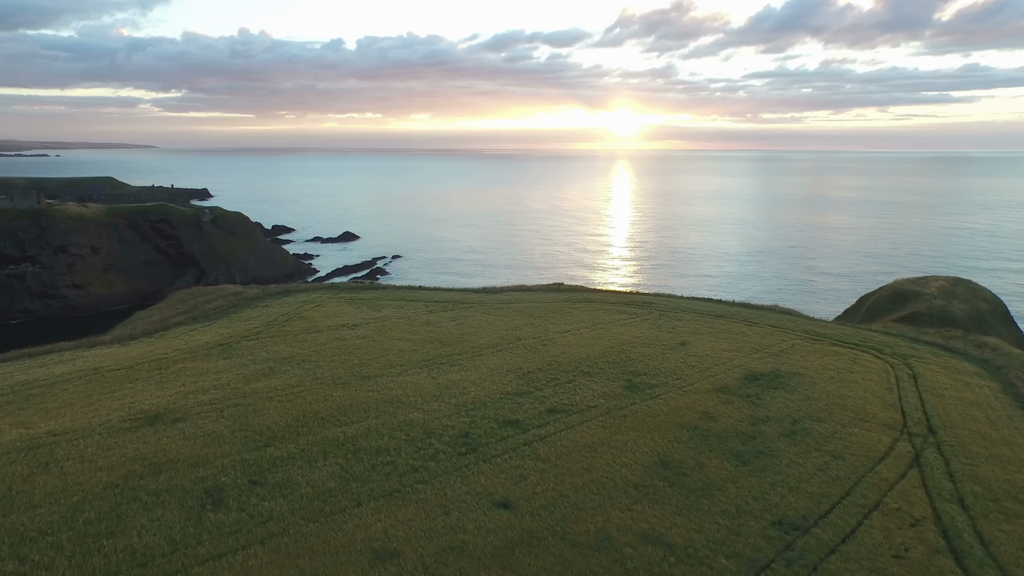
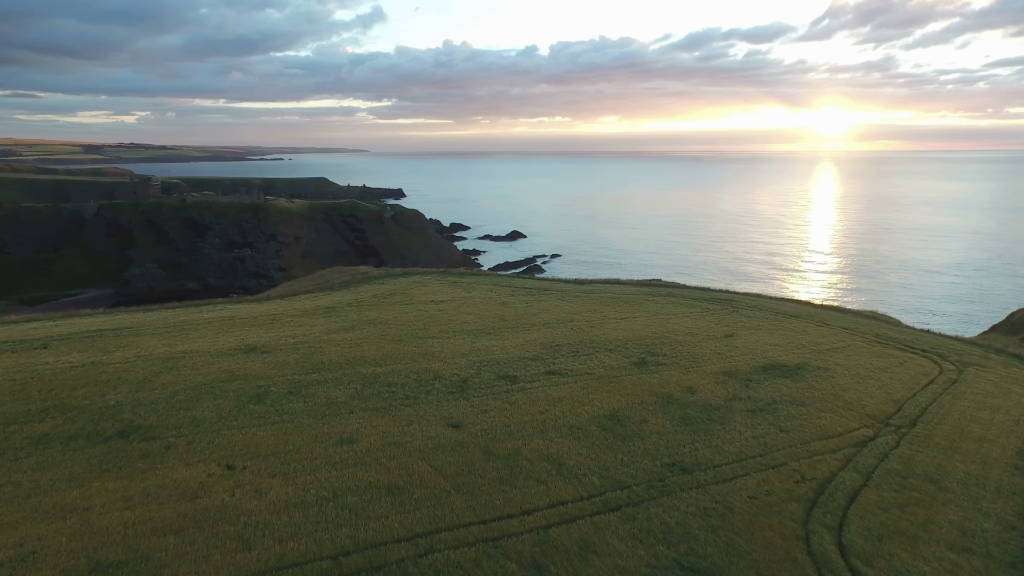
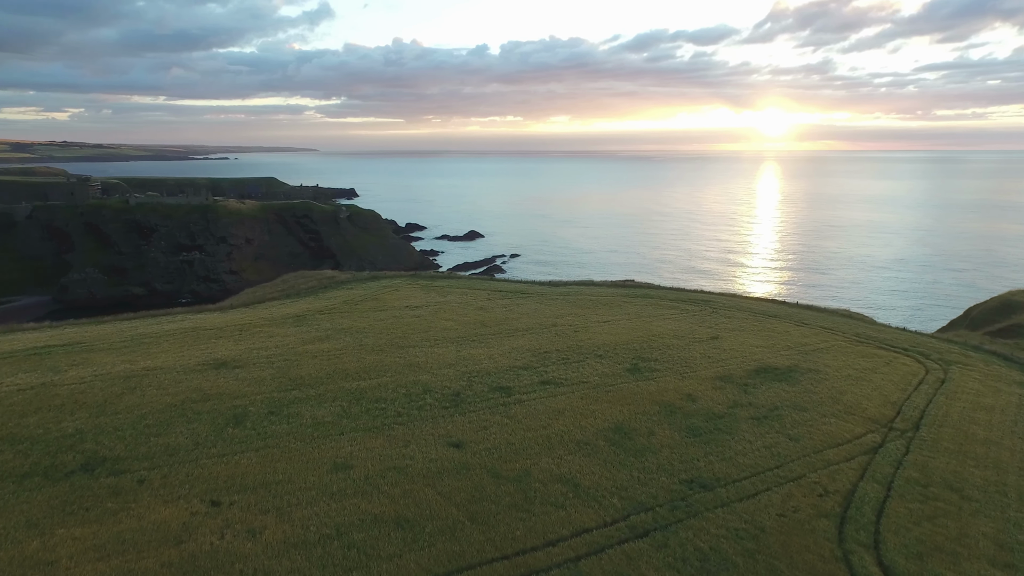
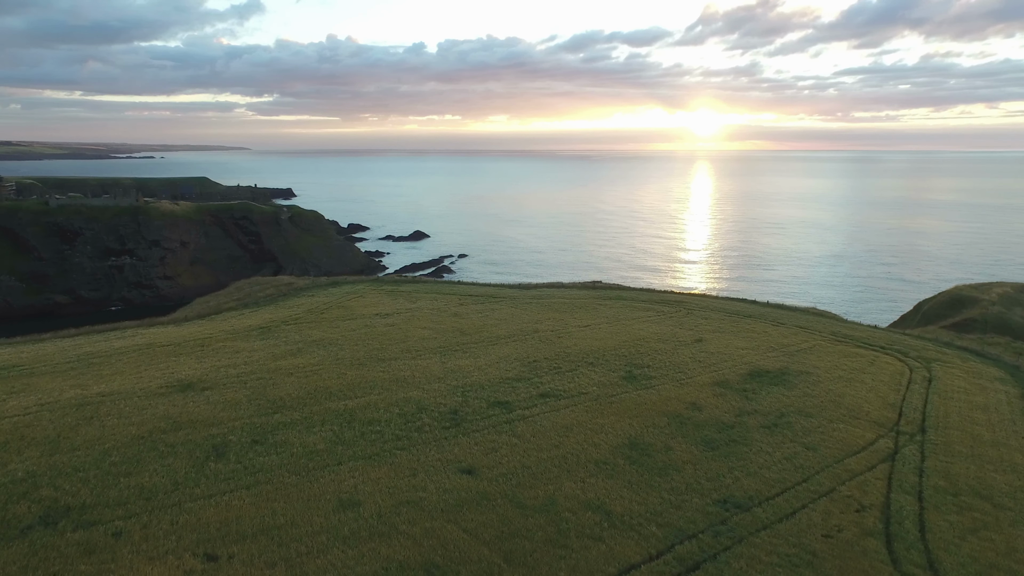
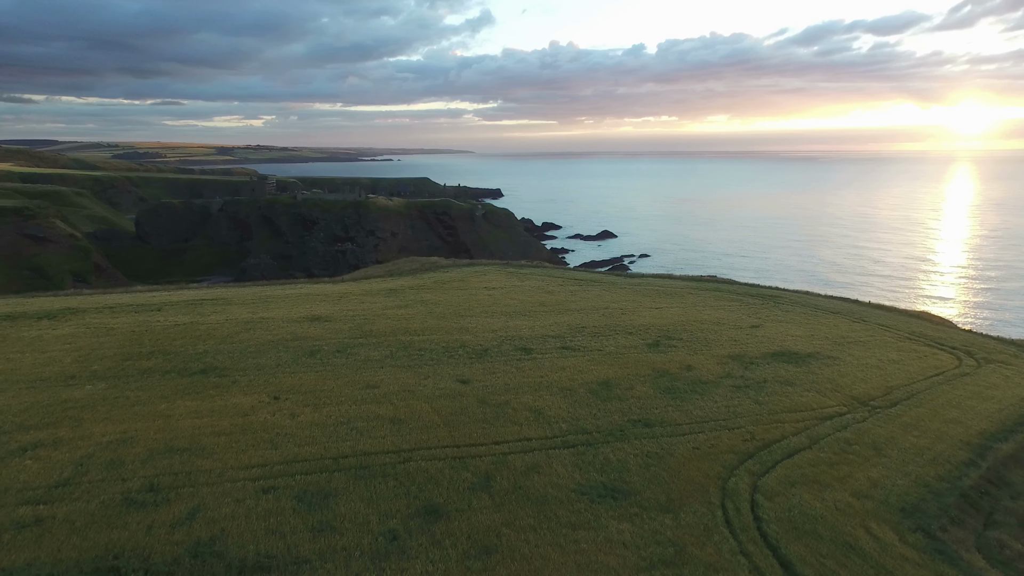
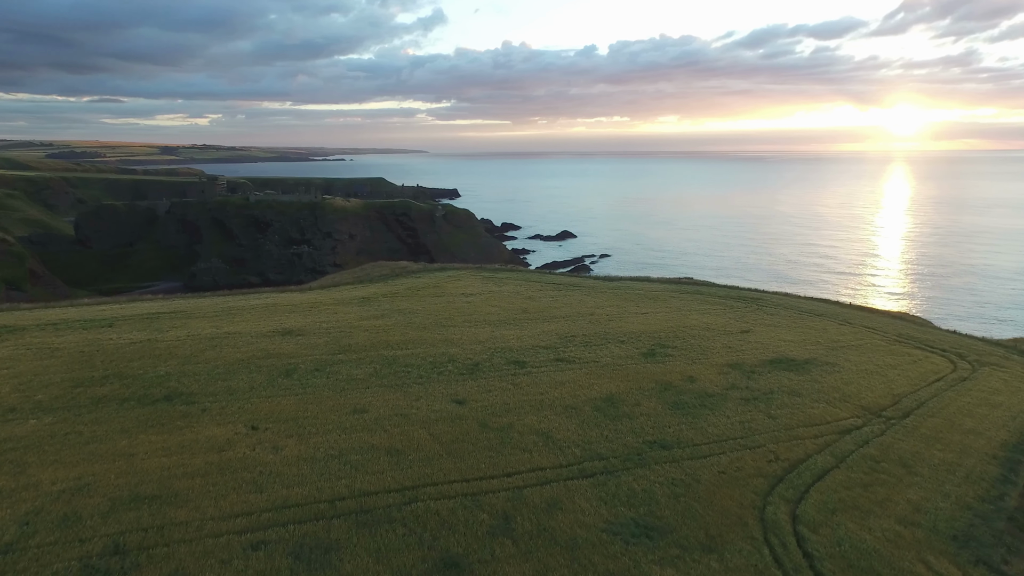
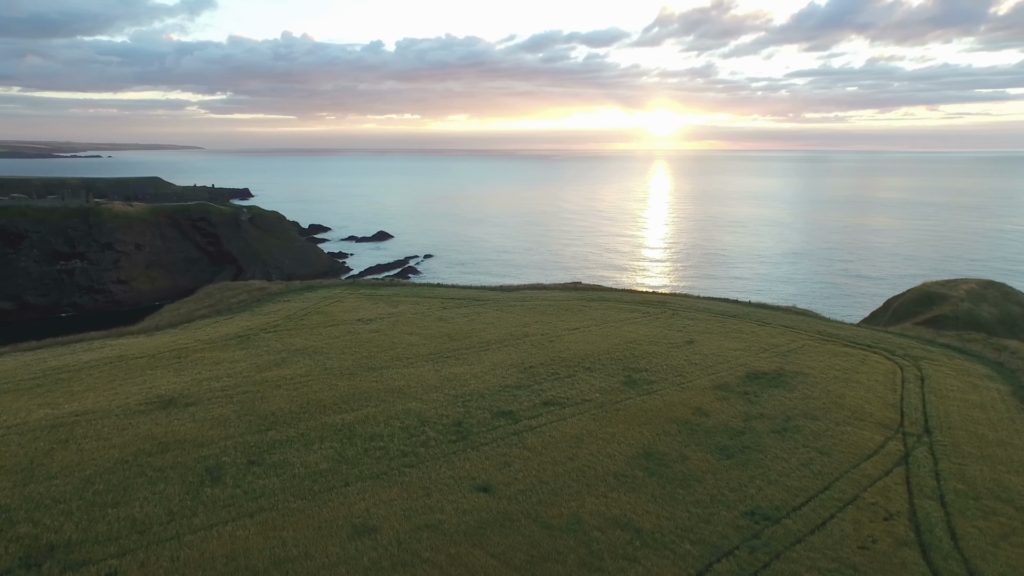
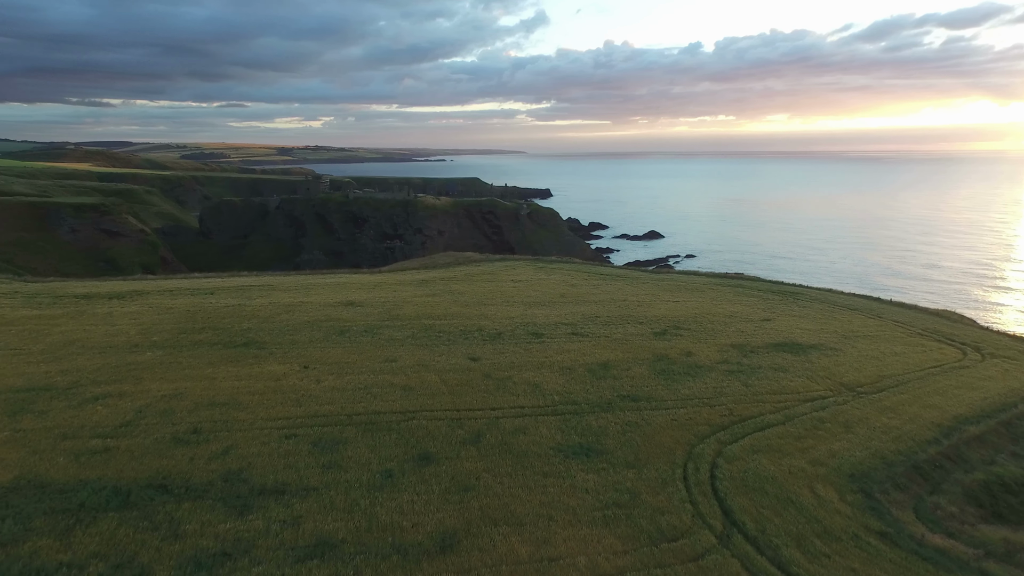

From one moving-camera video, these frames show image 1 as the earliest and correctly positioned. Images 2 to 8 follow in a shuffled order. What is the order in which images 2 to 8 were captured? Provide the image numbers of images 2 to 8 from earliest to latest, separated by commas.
7, 4, 3, 2, 6, 5, 8
